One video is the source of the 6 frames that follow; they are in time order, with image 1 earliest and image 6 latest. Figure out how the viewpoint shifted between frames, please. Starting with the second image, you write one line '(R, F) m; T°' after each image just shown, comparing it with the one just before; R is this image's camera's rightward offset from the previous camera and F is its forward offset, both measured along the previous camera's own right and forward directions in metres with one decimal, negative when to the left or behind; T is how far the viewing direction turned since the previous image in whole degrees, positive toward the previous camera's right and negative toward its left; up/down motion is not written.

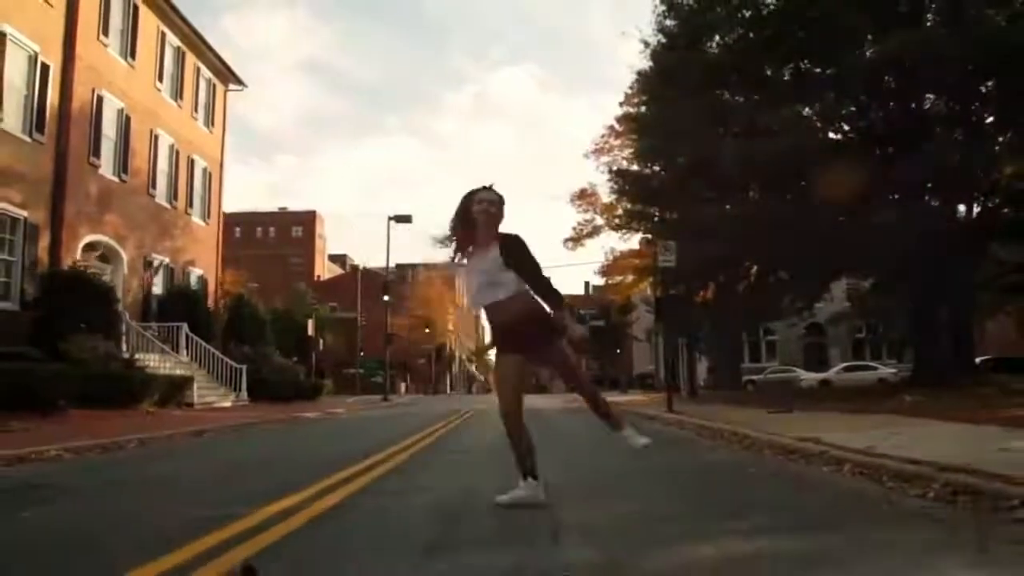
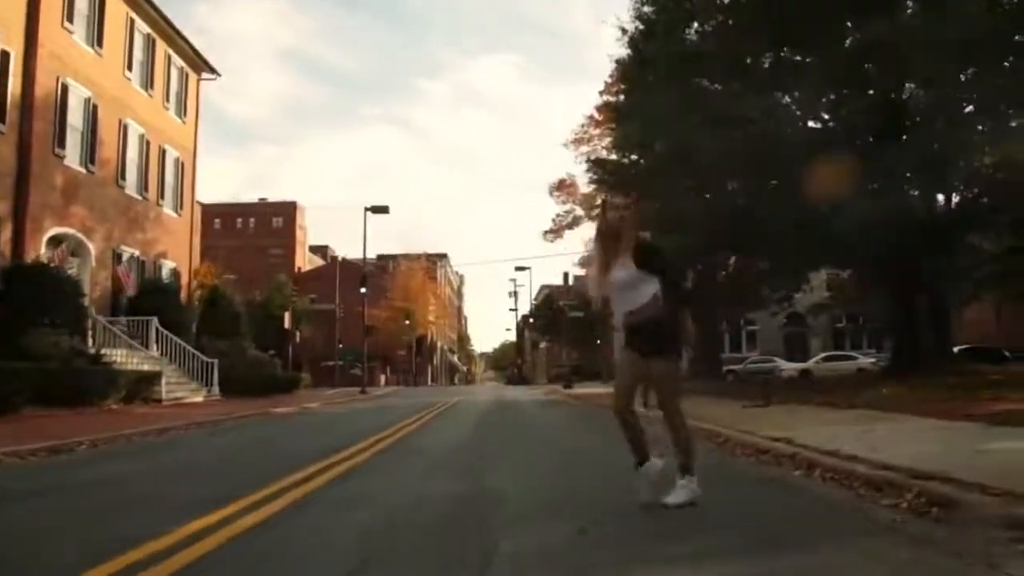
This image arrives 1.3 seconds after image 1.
(+0.1, +0.3) m; +1°
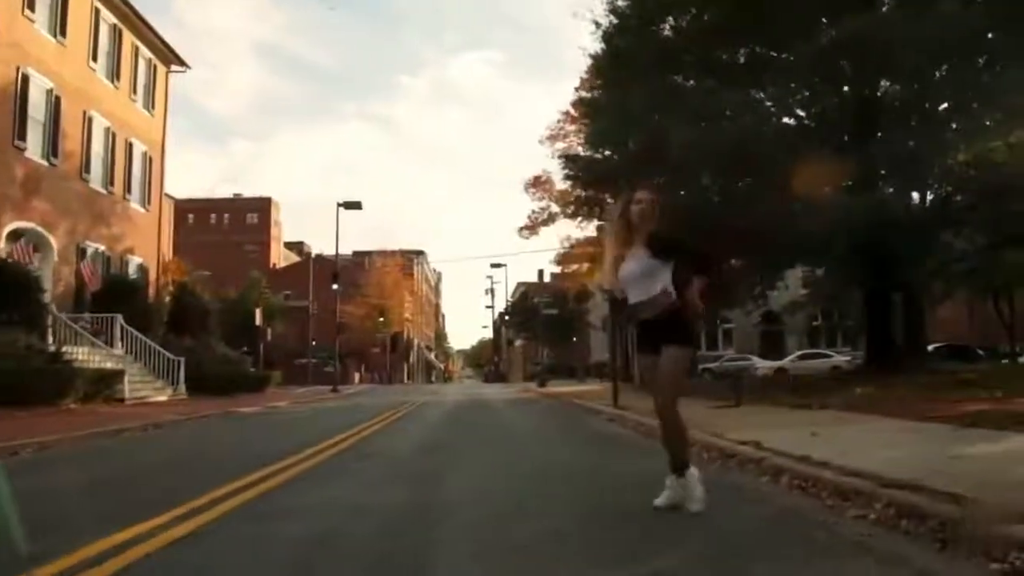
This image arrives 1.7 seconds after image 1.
(+0.1, +0.3) m; +1°
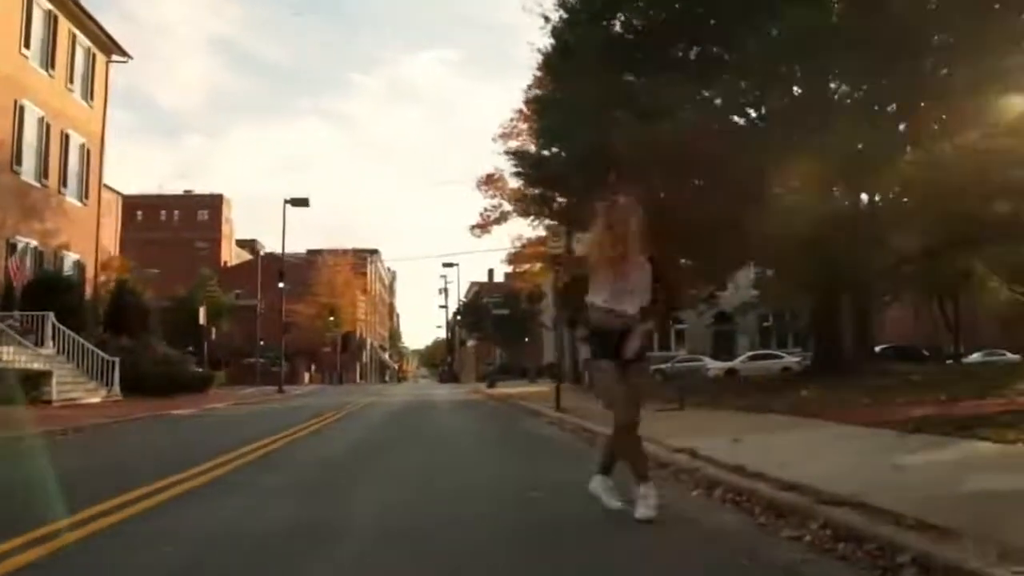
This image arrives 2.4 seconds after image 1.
(+0.2, +0.4) m; +2°
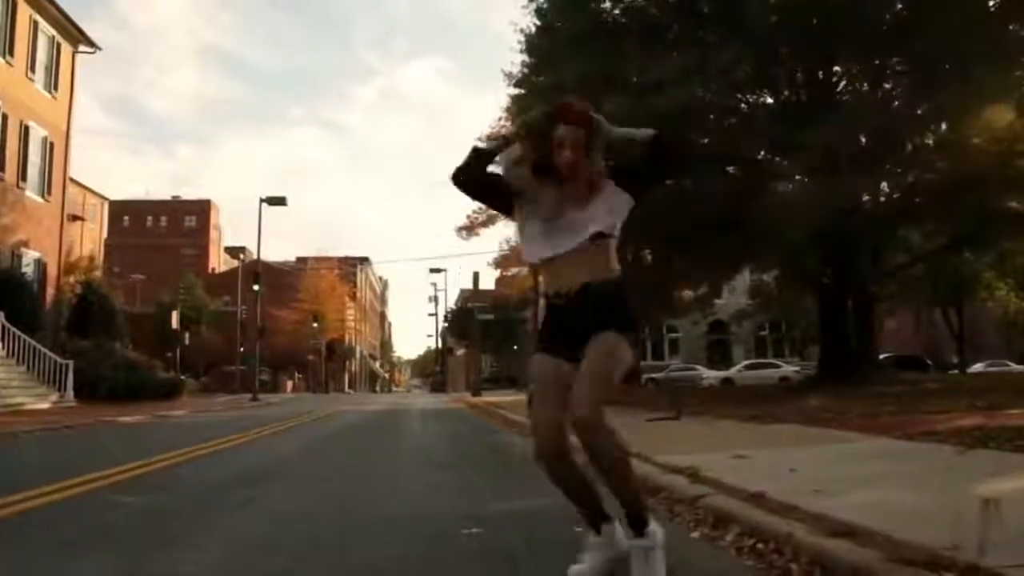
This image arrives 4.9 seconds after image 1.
(+0.2, +1.4) m; 0°
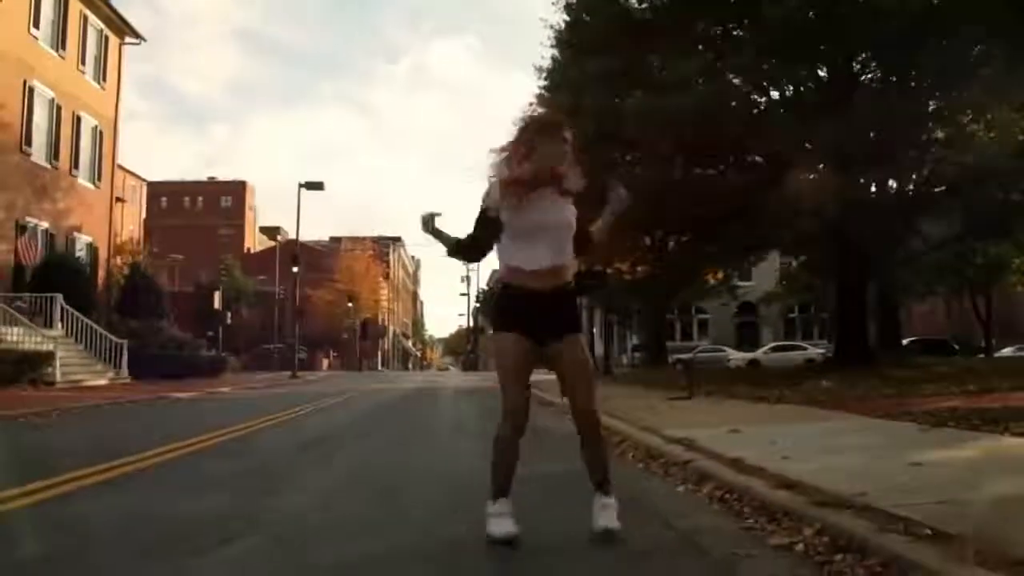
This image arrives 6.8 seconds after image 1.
(0.0, -0.9) m; -2°
